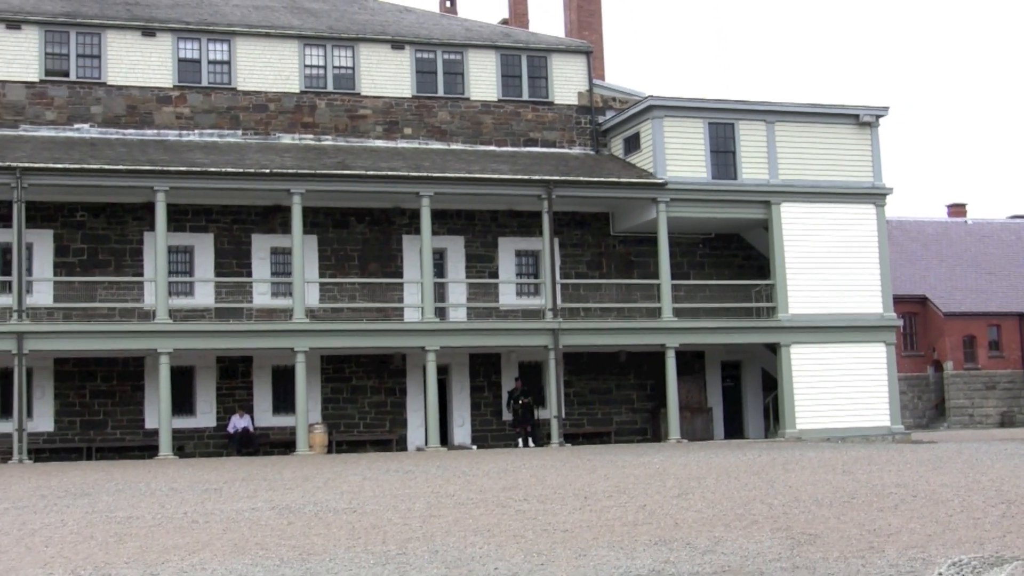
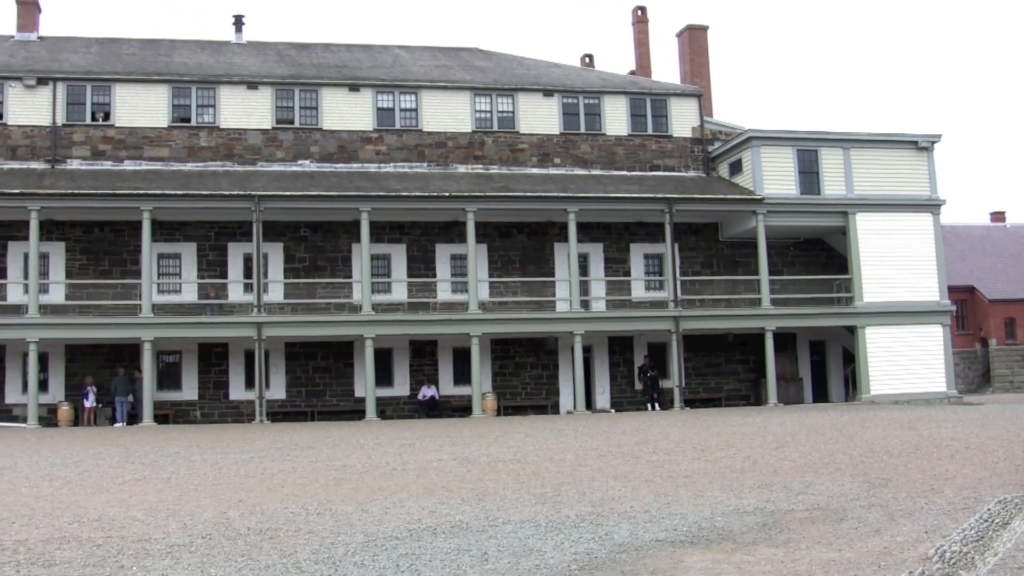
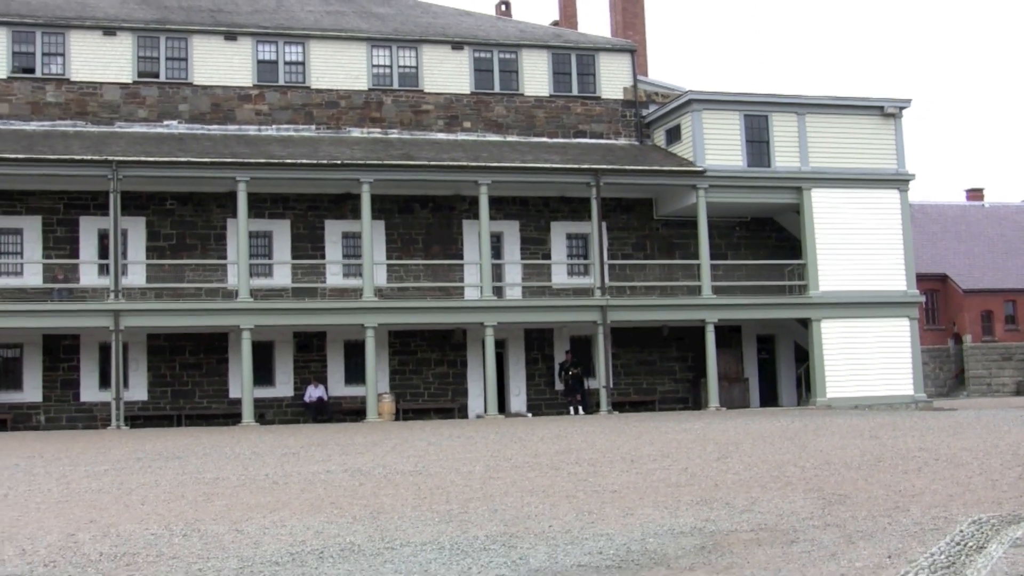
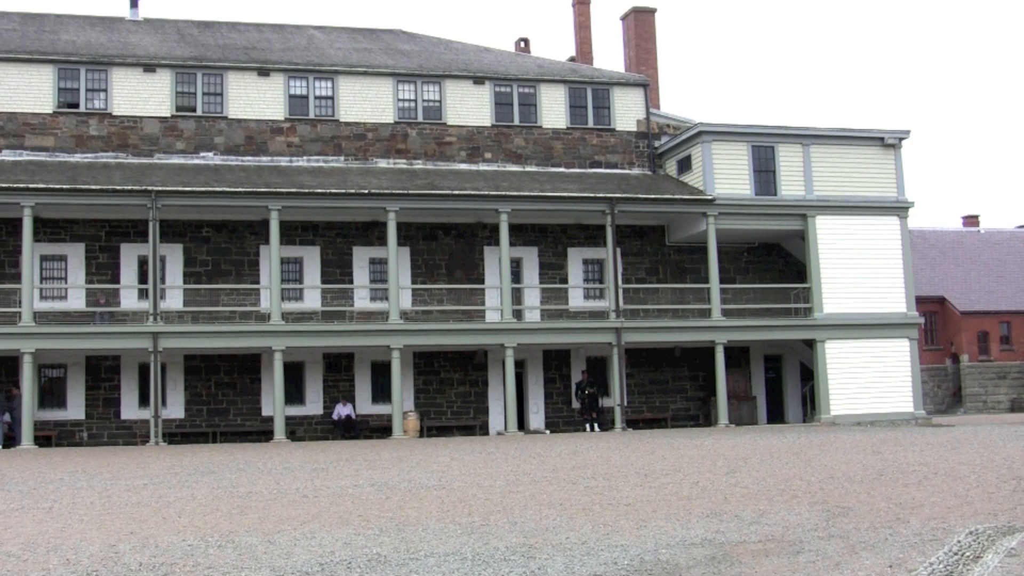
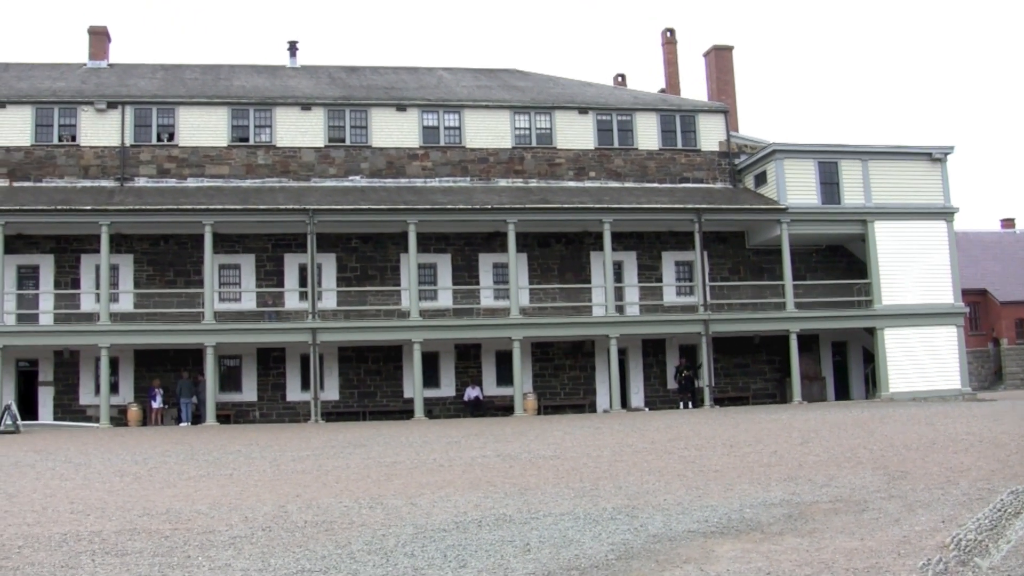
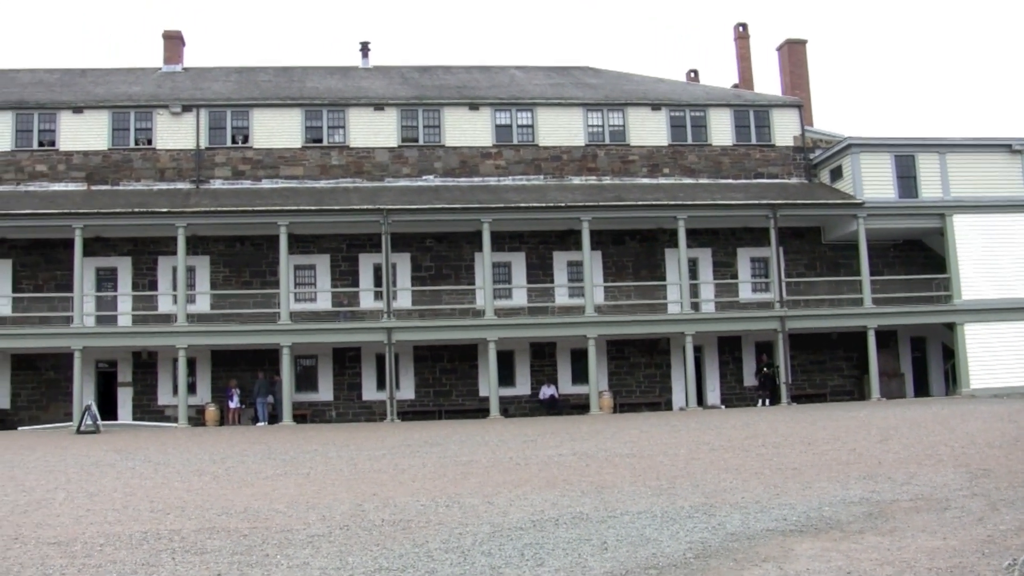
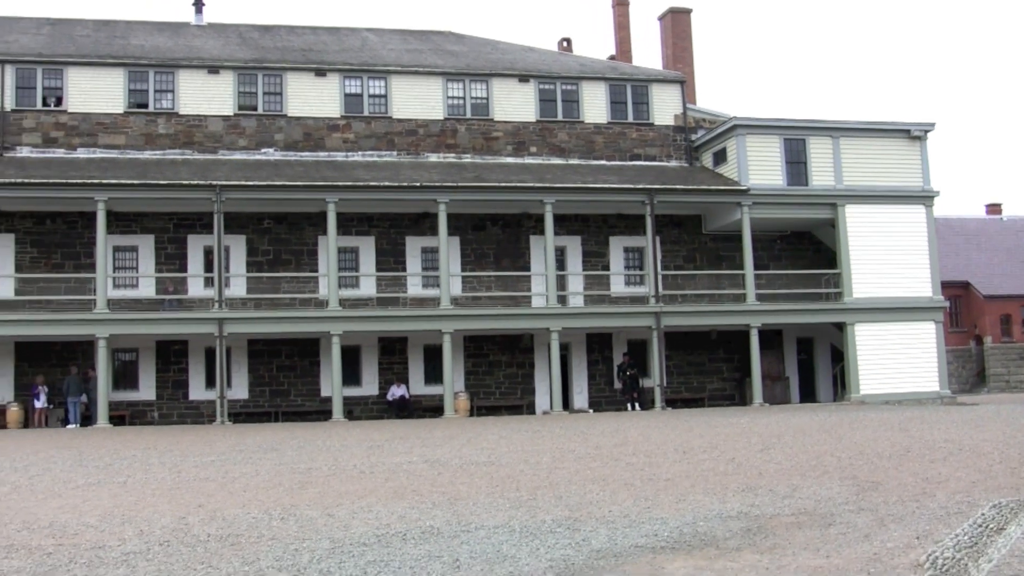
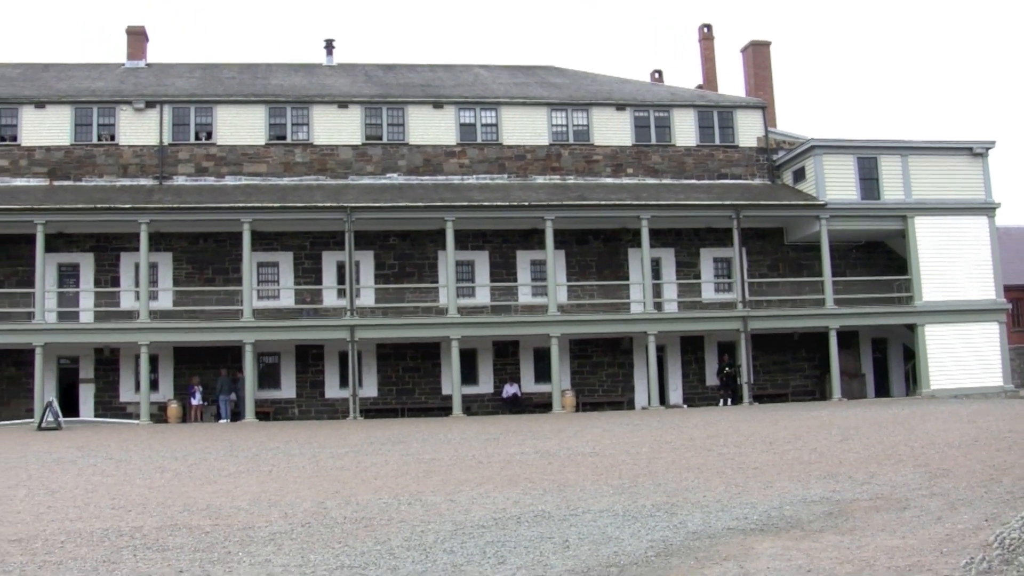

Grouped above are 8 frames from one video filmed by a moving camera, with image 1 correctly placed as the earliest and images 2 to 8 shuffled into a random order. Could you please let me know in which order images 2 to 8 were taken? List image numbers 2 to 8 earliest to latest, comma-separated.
3, 4, 7, 2, 5, 8, 6
